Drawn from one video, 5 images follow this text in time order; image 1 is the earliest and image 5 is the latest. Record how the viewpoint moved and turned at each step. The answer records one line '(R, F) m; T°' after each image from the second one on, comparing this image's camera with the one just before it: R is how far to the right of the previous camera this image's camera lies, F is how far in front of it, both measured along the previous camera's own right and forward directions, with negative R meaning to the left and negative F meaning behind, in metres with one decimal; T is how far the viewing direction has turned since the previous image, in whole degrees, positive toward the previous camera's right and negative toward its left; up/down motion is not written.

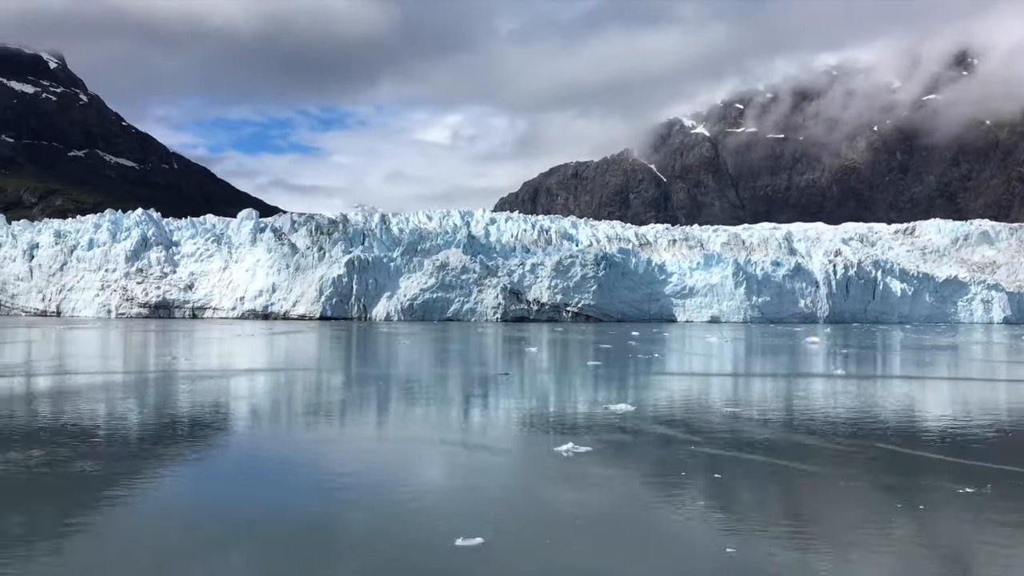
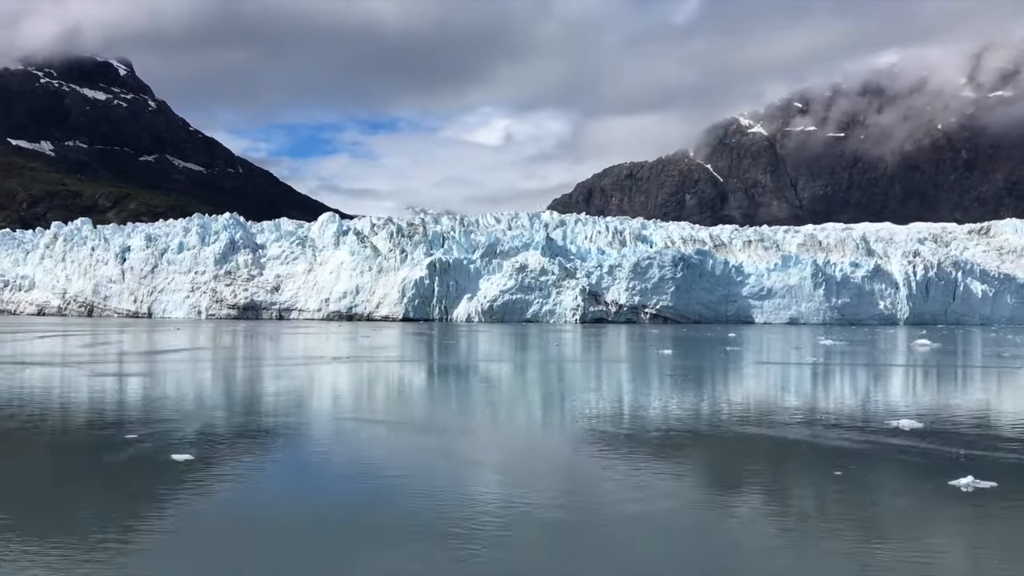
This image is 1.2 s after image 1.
(-1.7, -0.5) m; -3°
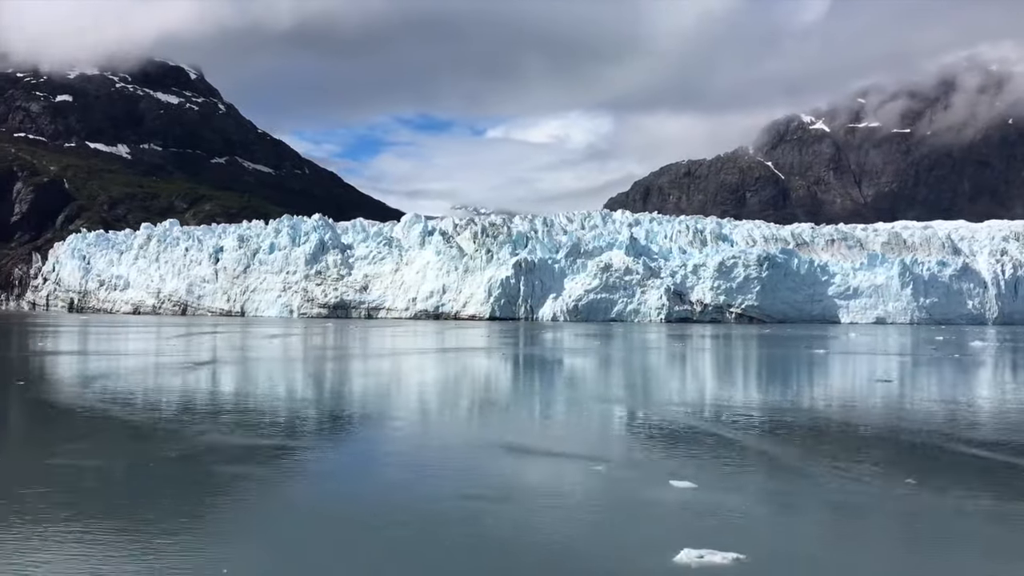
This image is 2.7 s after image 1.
(-1.9, -0.6) m; -3°
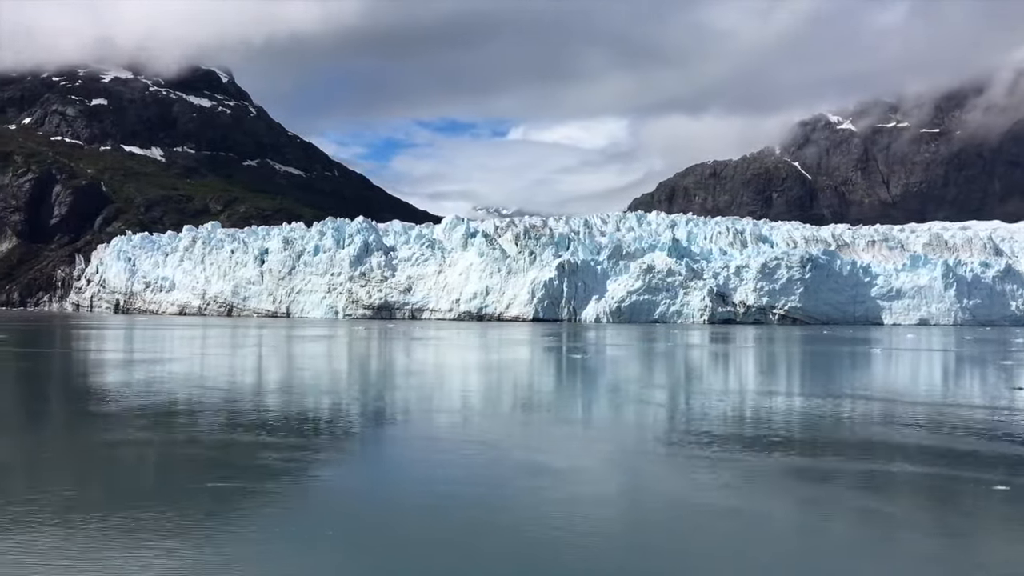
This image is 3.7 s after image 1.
(-1.3, -0.4) m; -1°
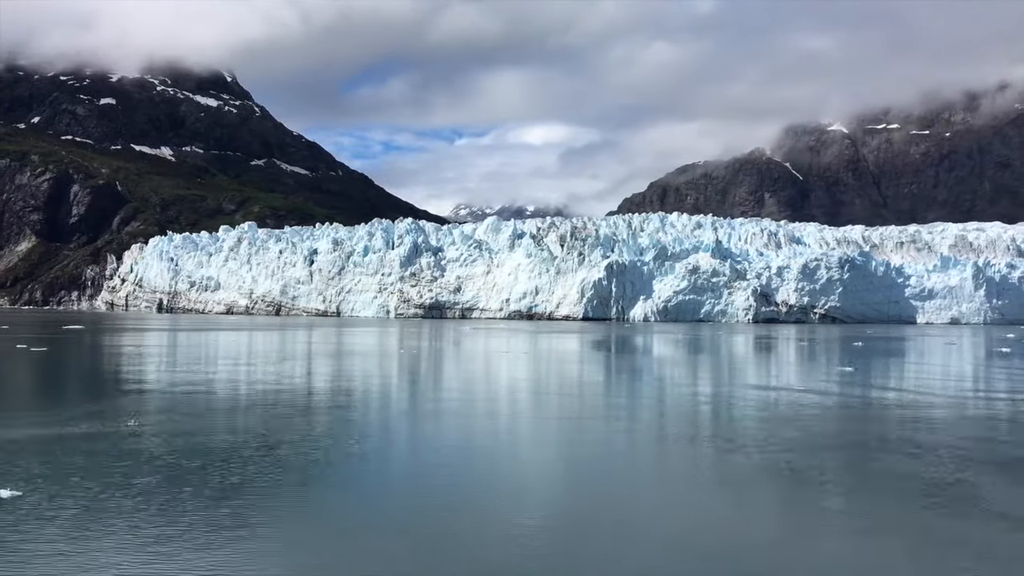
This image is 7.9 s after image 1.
(-4.2, -1.5) m; +1°
